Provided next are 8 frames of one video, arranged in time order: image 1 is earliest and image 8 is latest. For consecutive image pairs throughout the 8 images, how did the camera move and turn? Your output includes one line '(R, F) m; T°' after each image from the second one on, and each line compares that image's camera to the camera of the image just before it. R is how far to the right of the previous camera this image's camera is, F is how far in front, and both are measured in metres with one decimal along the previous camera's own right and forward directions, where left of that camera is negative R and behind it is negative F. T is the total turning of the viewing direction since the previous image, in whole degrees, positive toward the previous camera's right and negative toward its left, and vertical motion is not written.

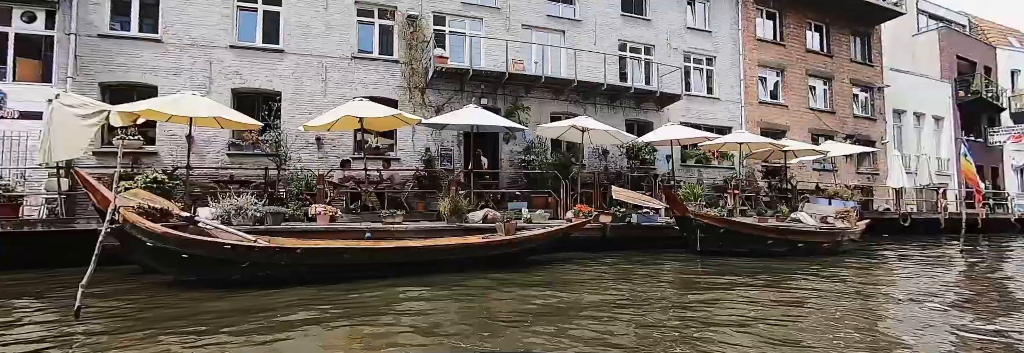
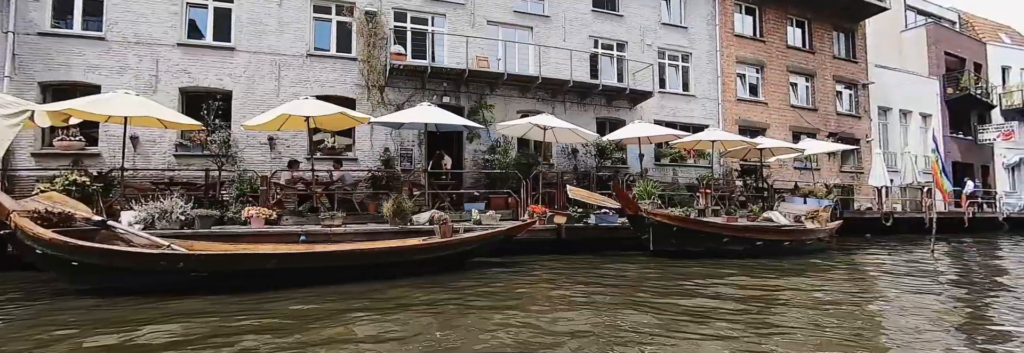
(+1.2, +0.5) m; 0°
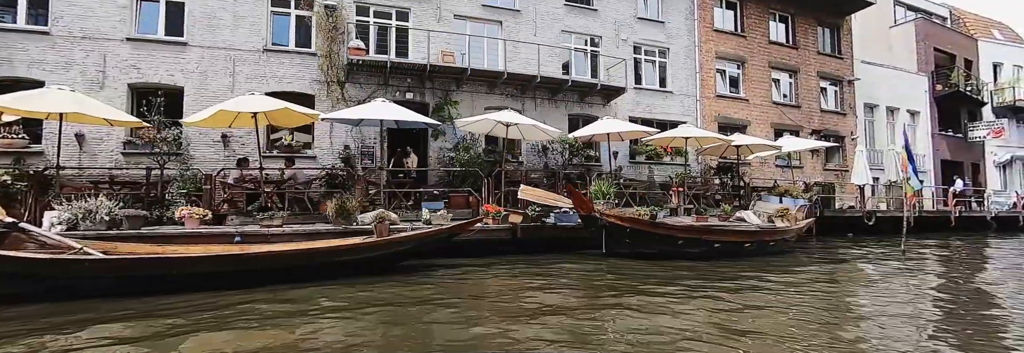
(+1.1, +0.4) m; 0°
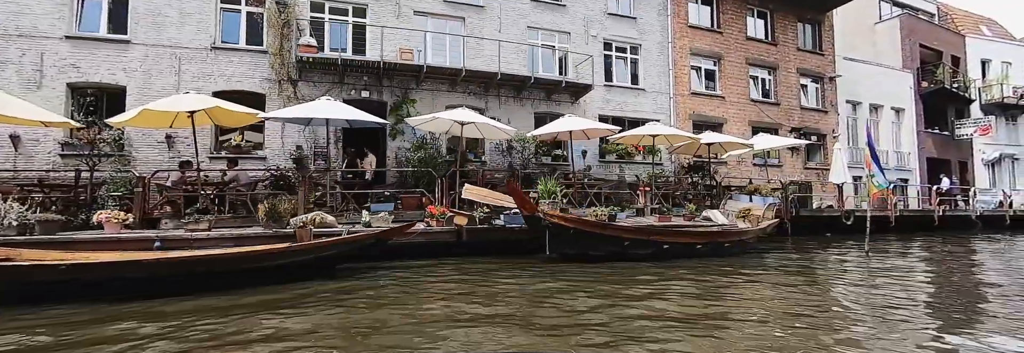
(+1.2, +0.4) m; 0°
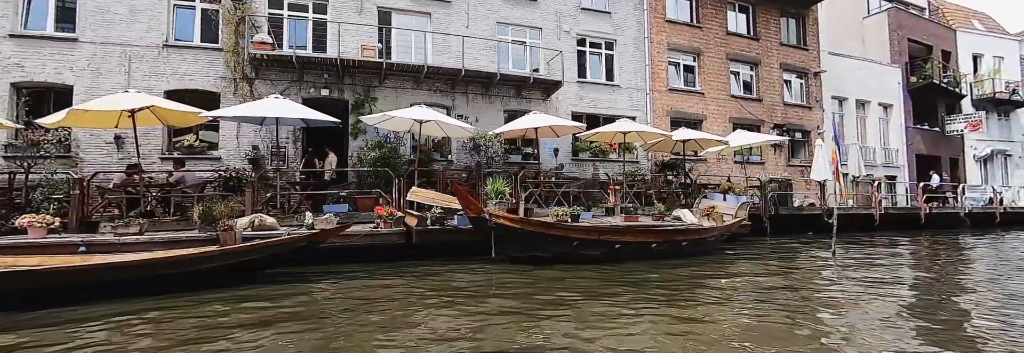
(+1.1, +0.4) m; 0°
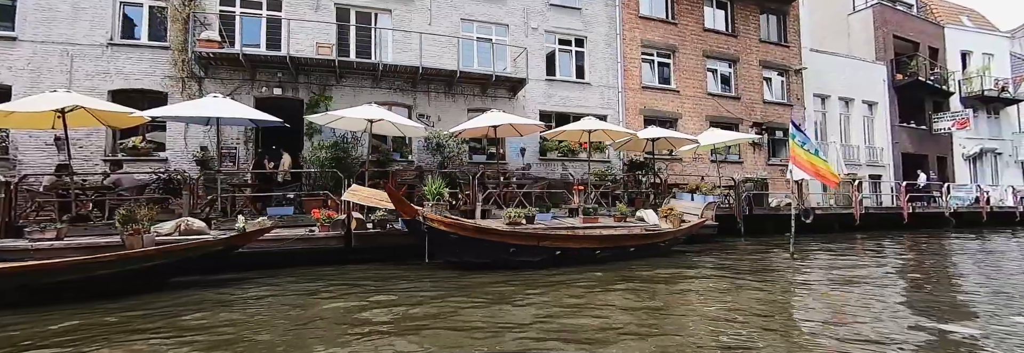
(+1.2, +0.4) m; 0°
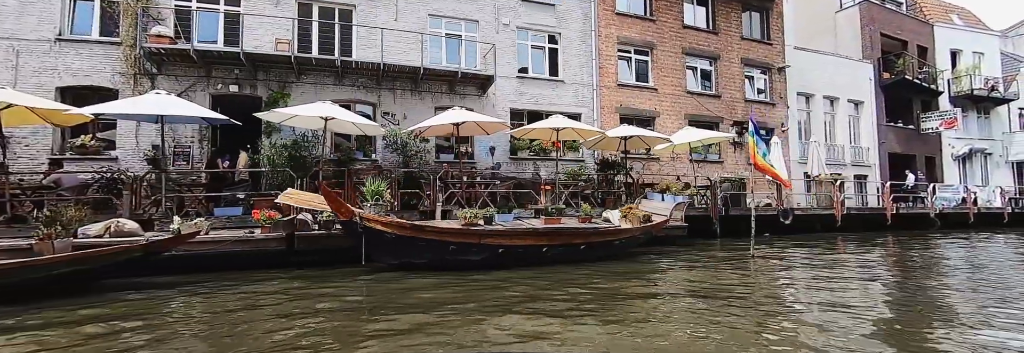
(+1.0, +0.4) m; 0°
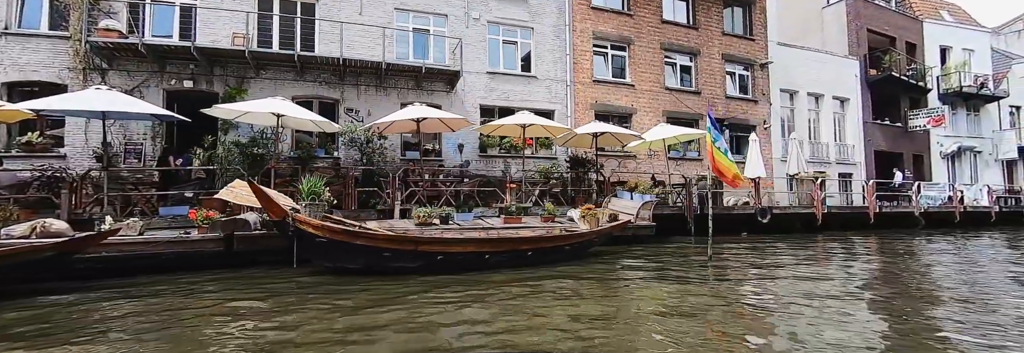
(+1.0, +0.3) m; 0°
